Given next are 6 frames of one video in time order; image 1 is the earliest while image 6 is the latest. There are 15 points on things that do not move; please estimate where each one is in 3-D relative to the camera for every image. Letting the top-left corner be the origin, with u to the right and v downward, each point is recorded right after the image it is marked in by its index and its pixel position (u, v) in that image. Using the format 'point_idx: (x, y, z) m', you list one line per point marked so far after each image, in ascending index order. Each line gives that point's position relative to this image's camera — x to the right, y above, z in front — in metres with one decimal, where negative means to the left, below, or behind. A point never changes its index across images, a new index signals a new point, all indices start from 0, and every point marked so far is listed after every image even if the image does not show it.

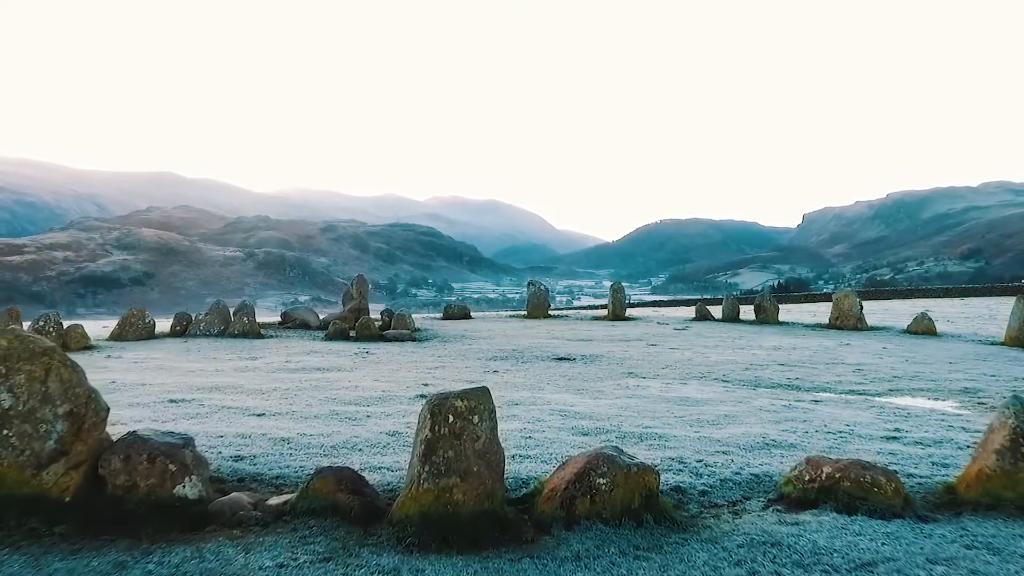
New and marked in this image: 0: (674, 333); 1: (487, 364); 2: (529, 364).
0: (+3.3, -0.9, +14.9) m
1: (-0.3, -1.0, +9.4) m
2: (+0.2, -1.0, +9.5) m
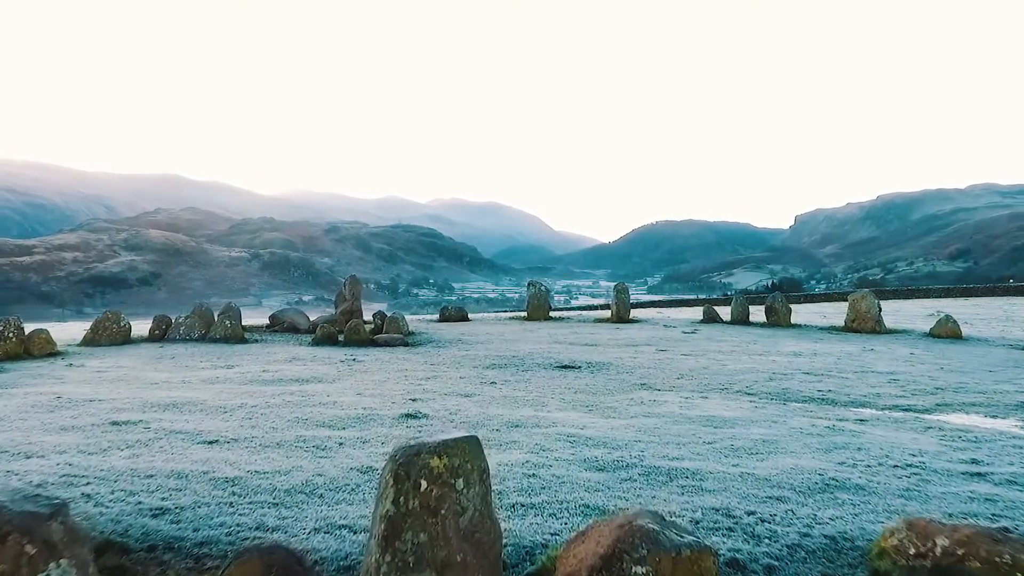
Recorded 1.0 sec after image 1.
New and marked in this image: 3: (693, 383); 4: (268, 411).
0: (+3.3, -1.0, +14.1) m
1: (-0.3, -1.0, +8.5) m
2: (+0.2, -1.0, +8.7) m
3: (+2.0, -1.0, +7.9) m
4: (-2.0, -1.0, +5.8) m
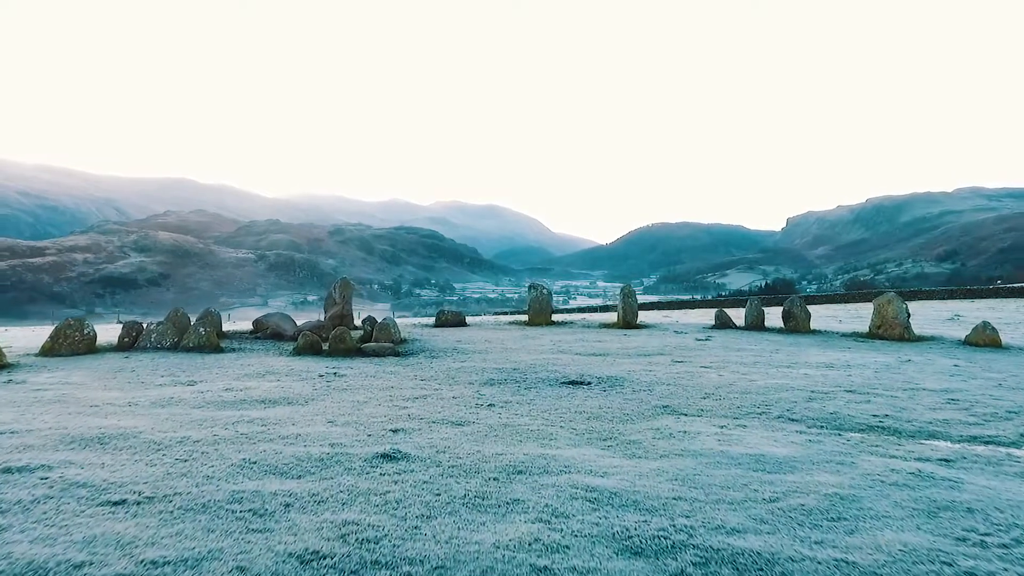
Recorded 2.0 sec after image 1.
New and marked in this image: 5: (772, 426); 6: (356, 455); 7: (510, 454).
0: (+3.3, -1.0, +13.0) m
1: (-0.3, -1.1, +7.4) m
2: (+0.2, -1.1, +7.6) m
3: (+2.0, -1.1, +6.8) m
4: (-2.0, -1.0, +4.7) m
5: (+2.1, -1.1, +5.7) m
6: (-1.0, -1.0, +4.5) m
7: (0.0, -1.1, +4.6) m
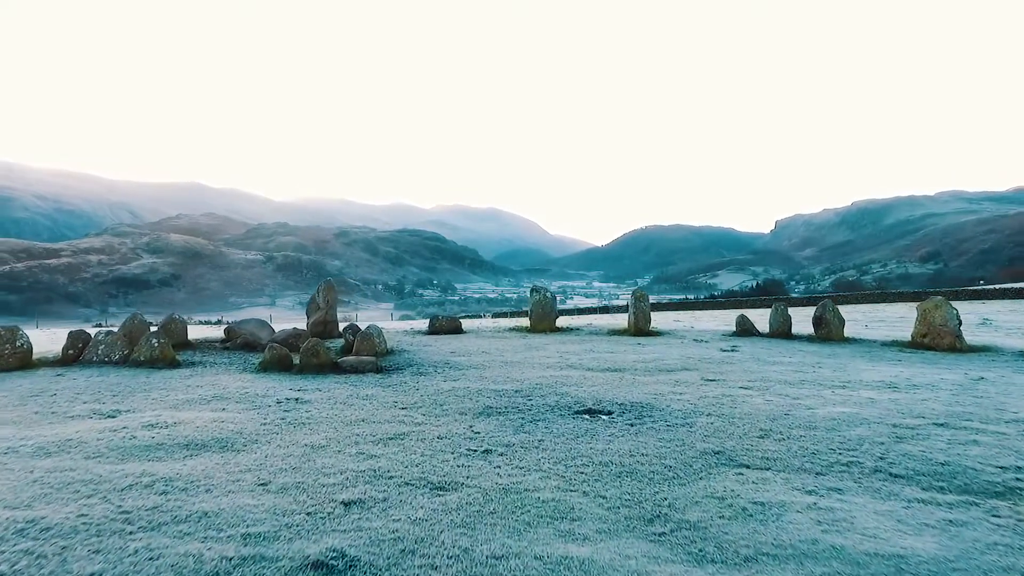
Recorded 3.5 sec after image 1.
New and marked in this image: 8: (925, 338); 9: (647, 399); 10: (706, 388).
0: (+3.3, -1.1, +11.4) m
1: (-0.3, -1.1, +5.8) m
2: (+0.3, -1.1, +6.0) m
3: (+2.0, -1.1, +5.2) m
4: (-1.9, -1.1, +3.1) m
5: (+2.1, -1.1, +4.1) m
6: (-1.0, -1.1, +2.9) m
7: (0.0, -1.1, +3.0) m
8: (+7.4, -0.9, +13.1) m
9: (+1.4, -1.1, +7.4) m
10: (+2.2, -1.1, +8.2) m
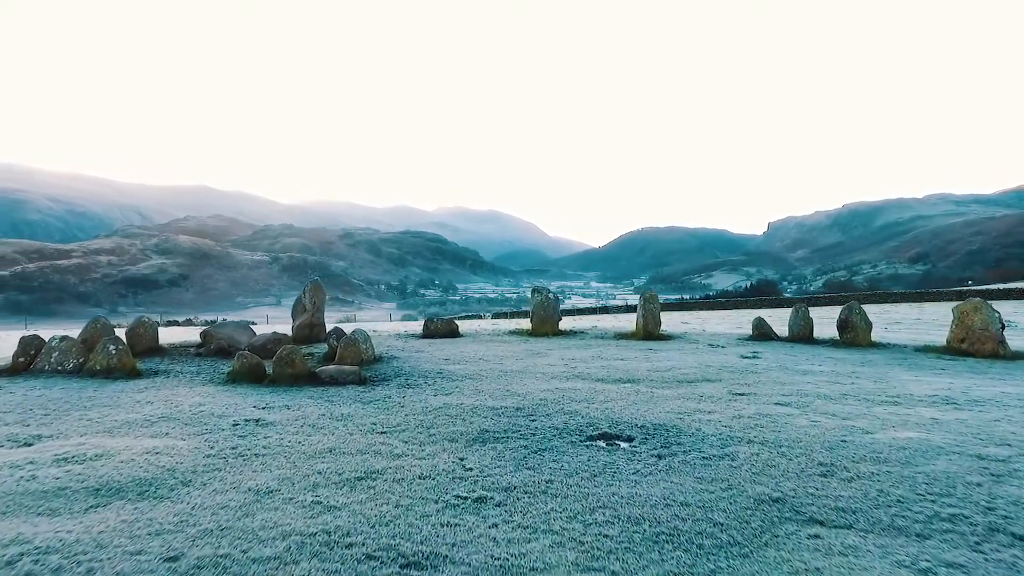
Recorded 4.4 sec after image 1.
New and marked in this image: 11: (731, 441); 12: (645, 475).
0: (+3.3, -1.1, +10.3) m
1: (-0.3, -1.1, +4.7) m
2: (+0.3, -1.1, +4.8) m
3: (+2.0, -1.2, +4.1) m
4: (-1.9, -1.1, +2.0) m
5: (+2.1, -1.2, +3.0) m
6: (-1.0, -1.1, +1.8) m
7: (0.0, -1.1, +1.9) m
8: (+7.4, -0.9, +12.0) m
9: (+1.4, -1.1, +6.3) m
10: (+2.2, -1.1, +7.1) m
11: (+1.6, -1.1, +5.4) m
12: (+0.8, -1.1, +4.5) m
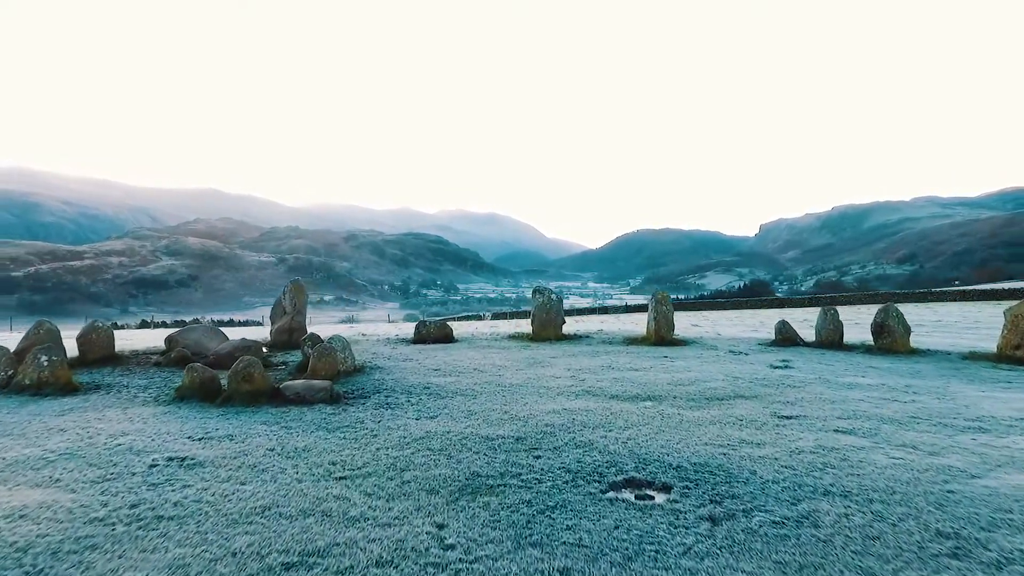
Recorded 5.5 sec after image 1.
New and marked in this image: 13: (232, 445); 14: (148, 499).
0: (+3.3, -1.1, +8.9) m
1: (-0.3, -1.1, +3.3) m
2: (+0.3, -1.1, +3.5) m
3: (+2.0, -1.2, +2.7) m
4: (-1.9, -1.1, +0.6) m
5: (+2.1, -1.2, +1.6) m
6: (-1.0, -1.1, +0.4) m
7: (0.0, -1.1, +0.5) m
8: (+7.4, -0.9, +10.6) m
9: (+1.4, -1.1, +5.0) m
10: (+2.2, -1.1, +5.8) m
11: (+1.6, -1.1, +4.1) m
12: (+0.8, -1.1, +3.1) m
13: (-2.0, -1.1, +5.3) m
14: (-2.0, -1.1, +4.0) m
